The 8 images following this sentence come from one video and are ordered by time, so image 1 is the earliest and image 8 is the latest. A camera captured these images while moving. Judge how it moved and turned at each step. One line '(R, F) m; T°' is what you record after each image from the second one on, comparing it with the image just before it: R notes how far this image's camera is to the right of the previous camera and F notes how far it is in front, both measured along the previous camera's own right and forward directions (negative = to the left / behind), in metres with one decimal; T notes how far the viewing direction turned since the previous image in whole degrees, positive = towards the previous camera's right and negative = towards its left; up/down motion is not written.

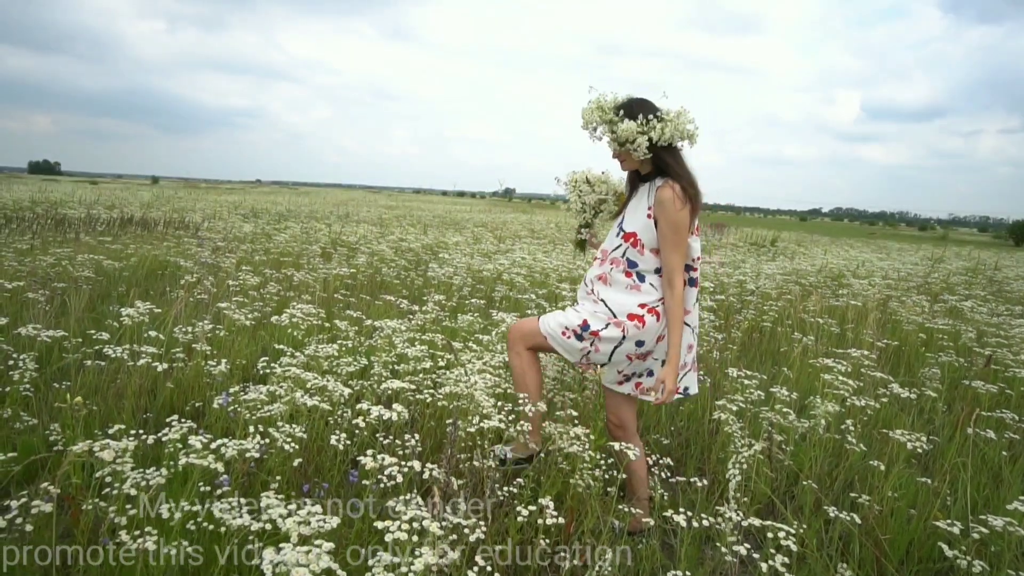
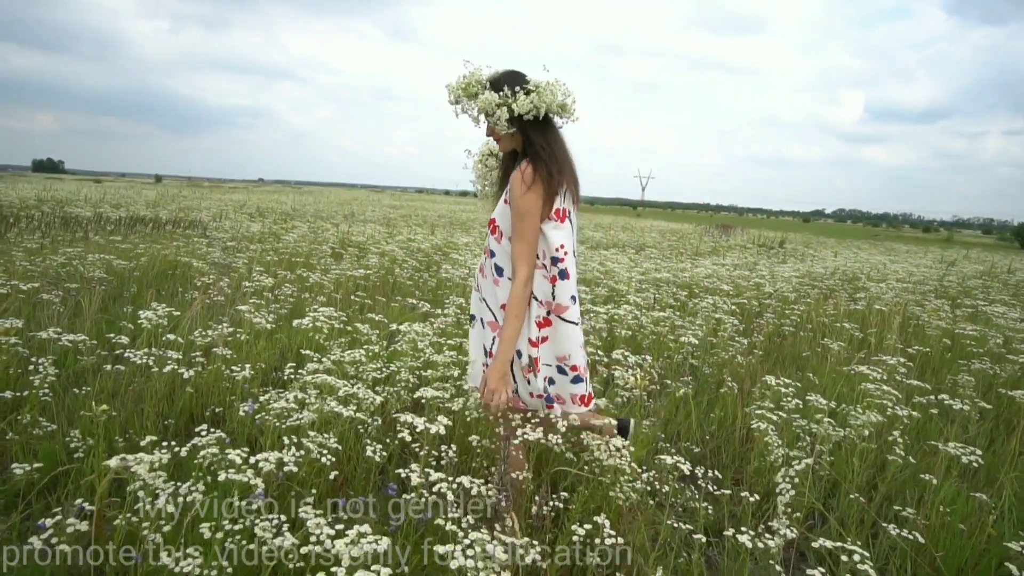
(-0.2, +0.1) m; 0°
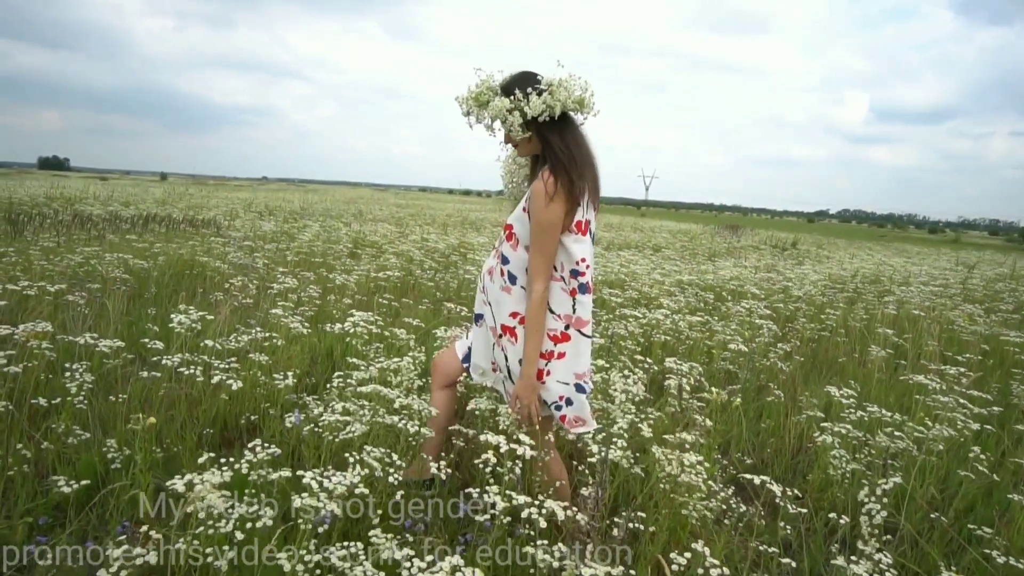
(-0.3, +0.1) m; 0°
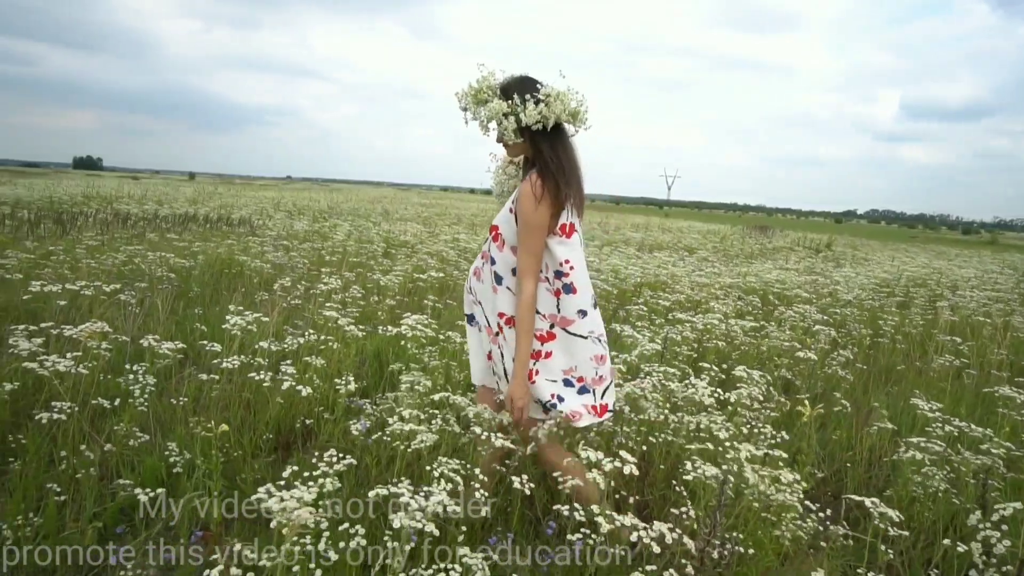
(-0.3, +0.1) m; -2°
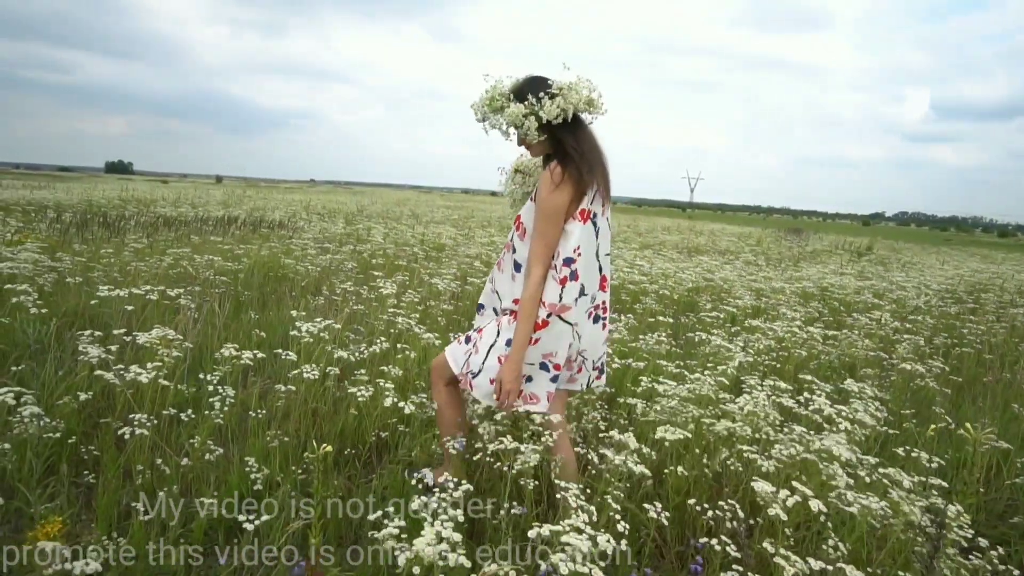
(-0.4, +0.2) m; -2°
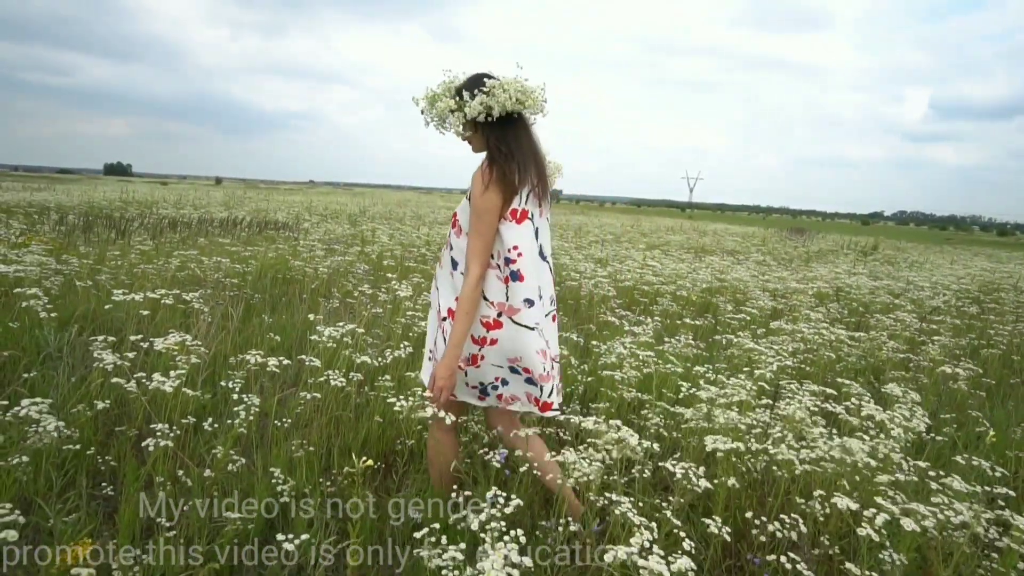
(-0.2, +0.1) m; 0°
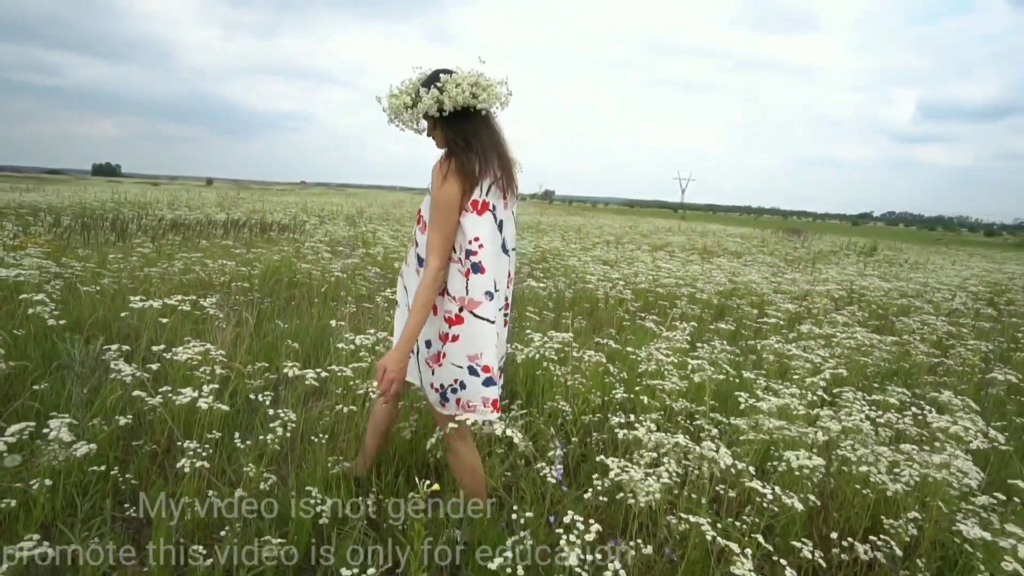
(-0.3, +0.2) m; +1°
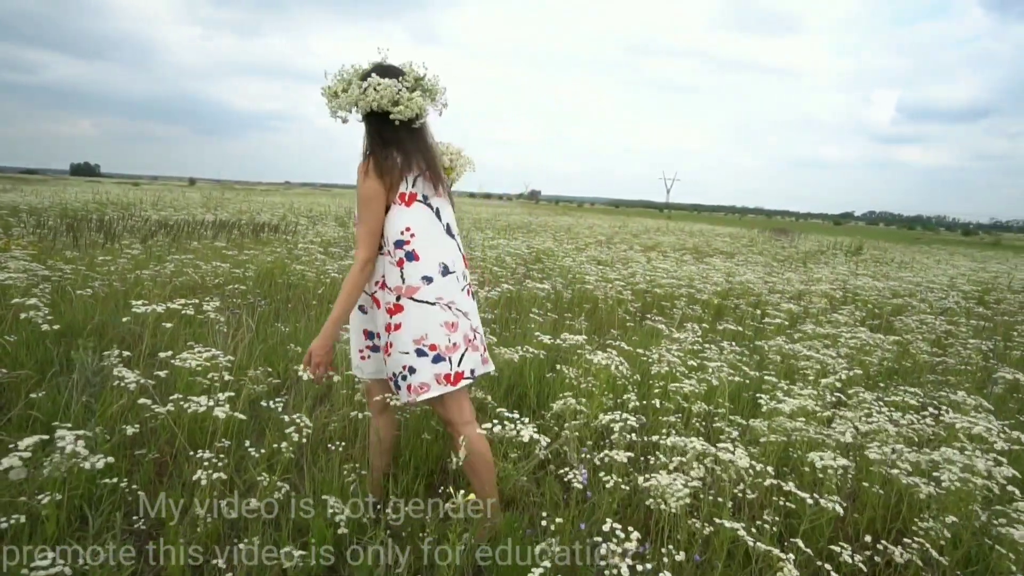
(-0.2, +0.1) m; +1°
